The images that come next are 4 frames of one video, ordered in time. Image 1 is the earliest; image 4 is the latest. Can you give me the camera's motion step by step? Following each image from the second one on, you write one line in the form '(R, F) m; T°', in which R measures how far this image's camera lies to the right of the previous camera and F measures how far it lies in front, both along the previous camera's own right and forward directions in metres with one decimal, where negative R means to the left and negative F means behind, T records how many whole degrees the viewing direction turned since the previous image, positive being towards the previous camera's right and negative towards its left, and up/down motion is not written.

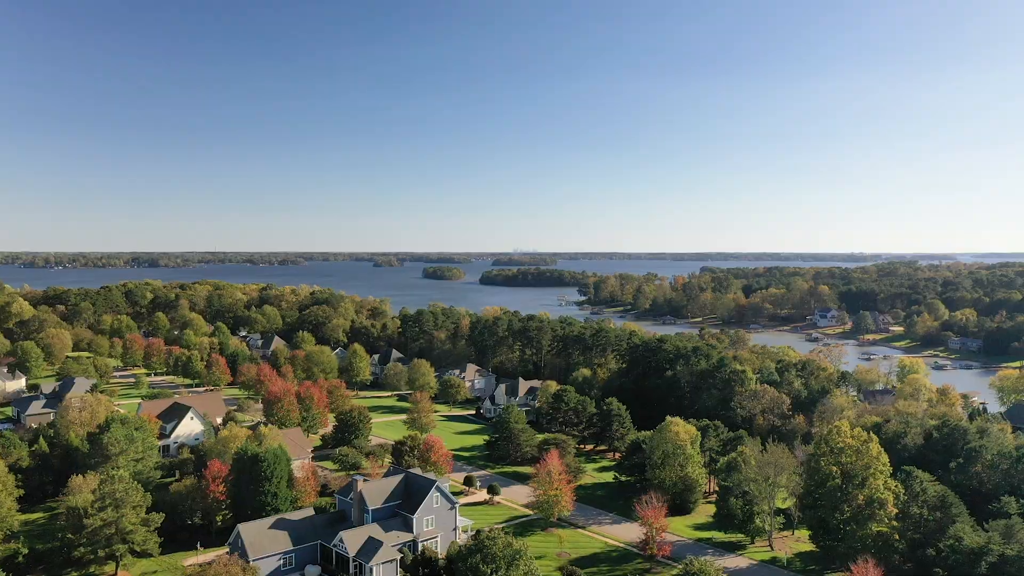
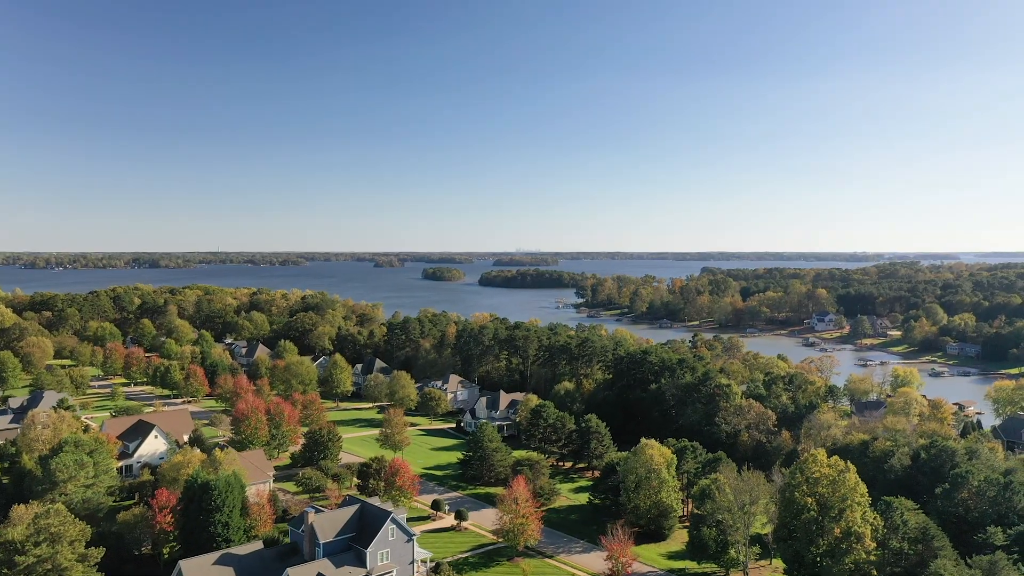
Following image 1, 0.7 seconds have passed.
(+1.5, +1.1) m; 0°
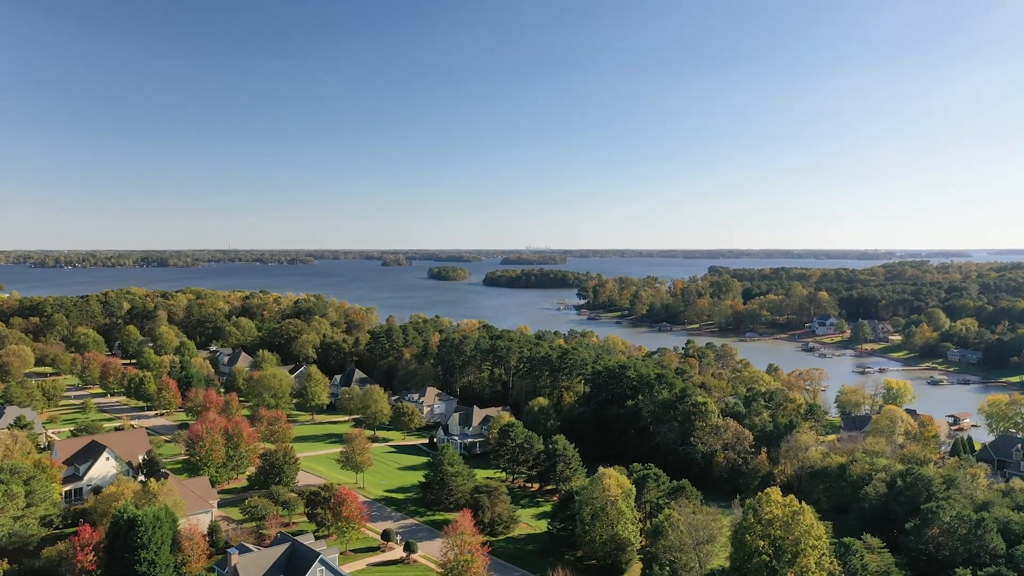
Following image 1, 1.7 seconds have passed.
(+2.5, +1.2) m; -1°
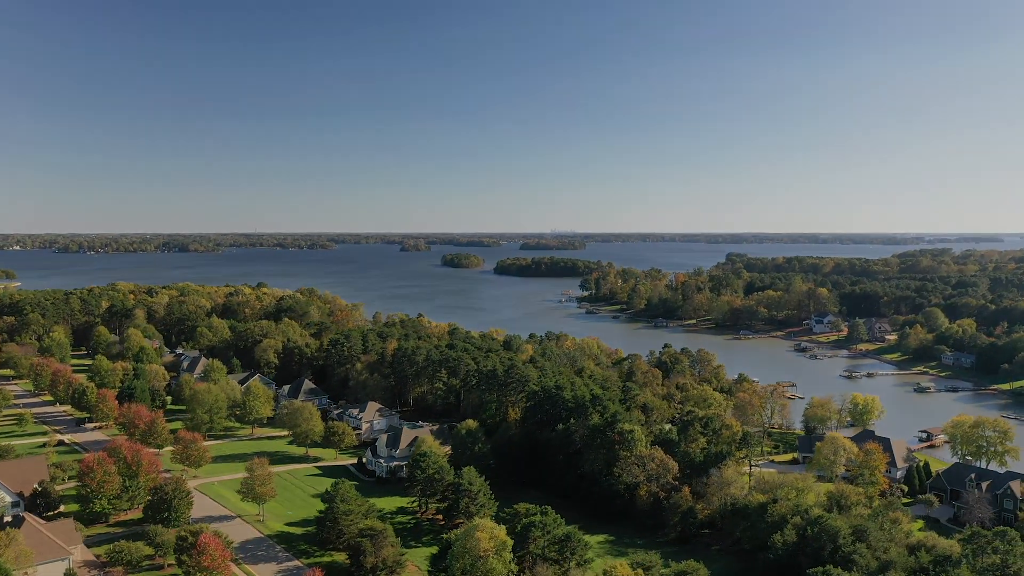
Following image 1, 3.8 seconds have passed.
(+6.3, +1.8) m; -2°
